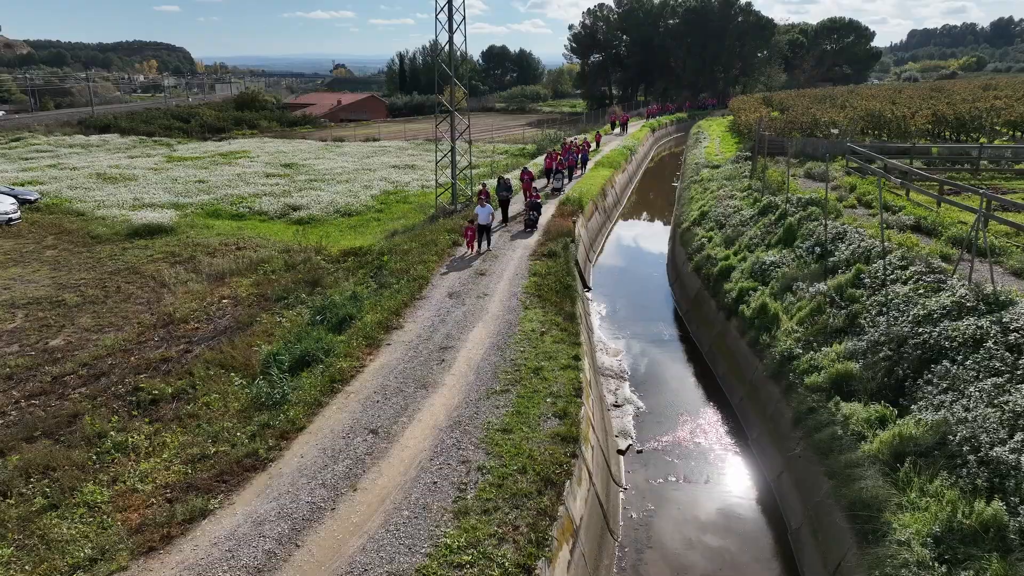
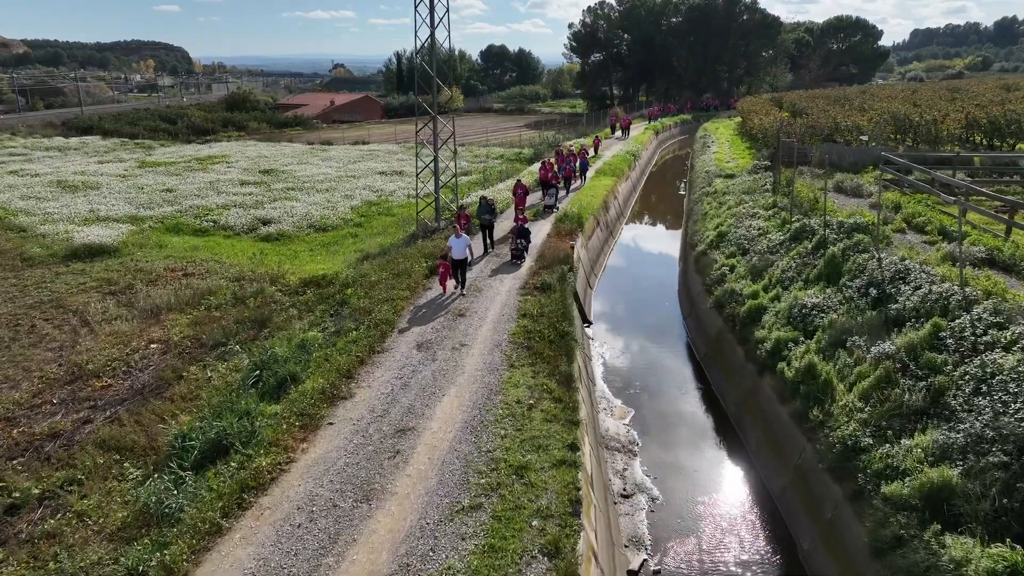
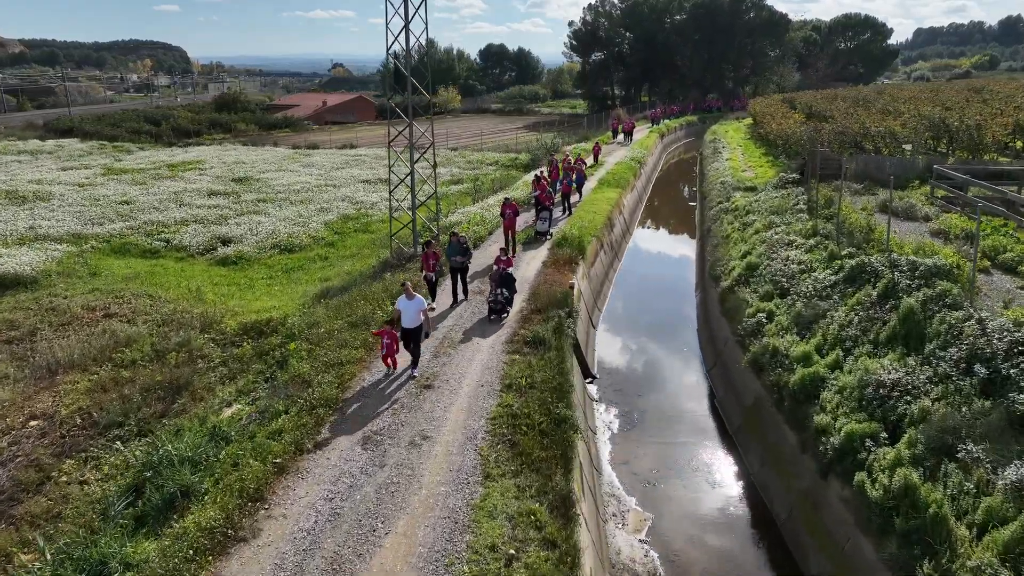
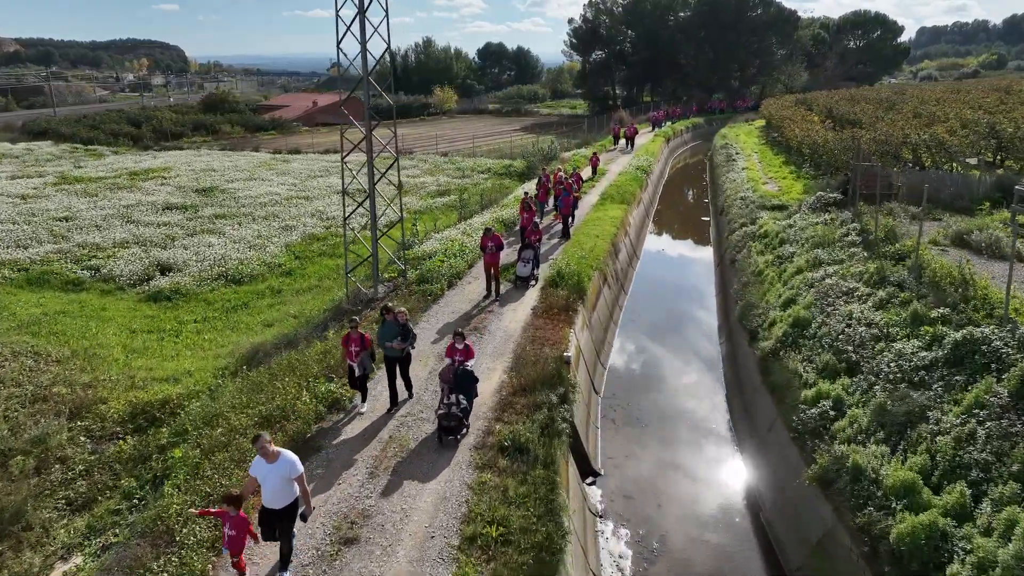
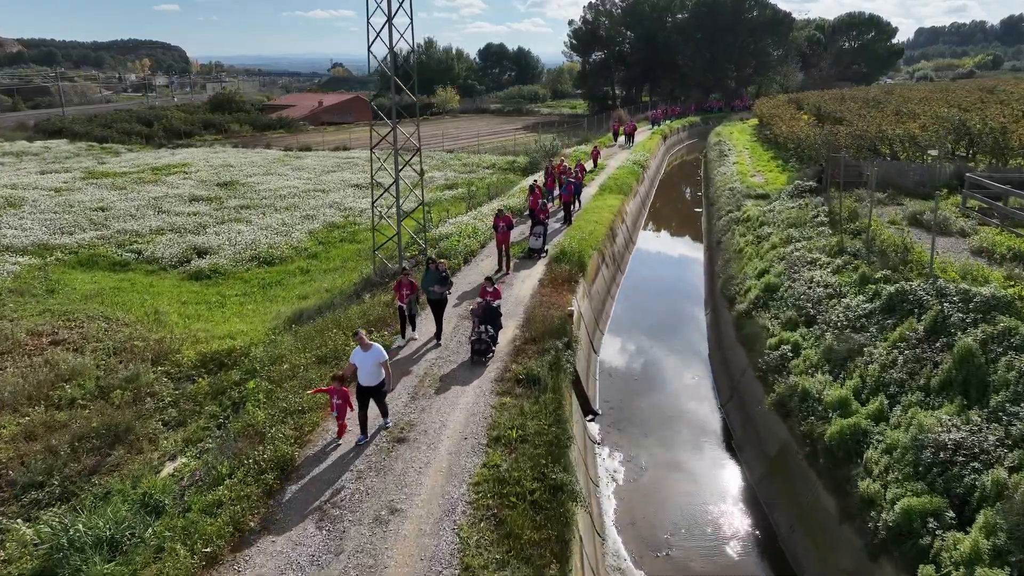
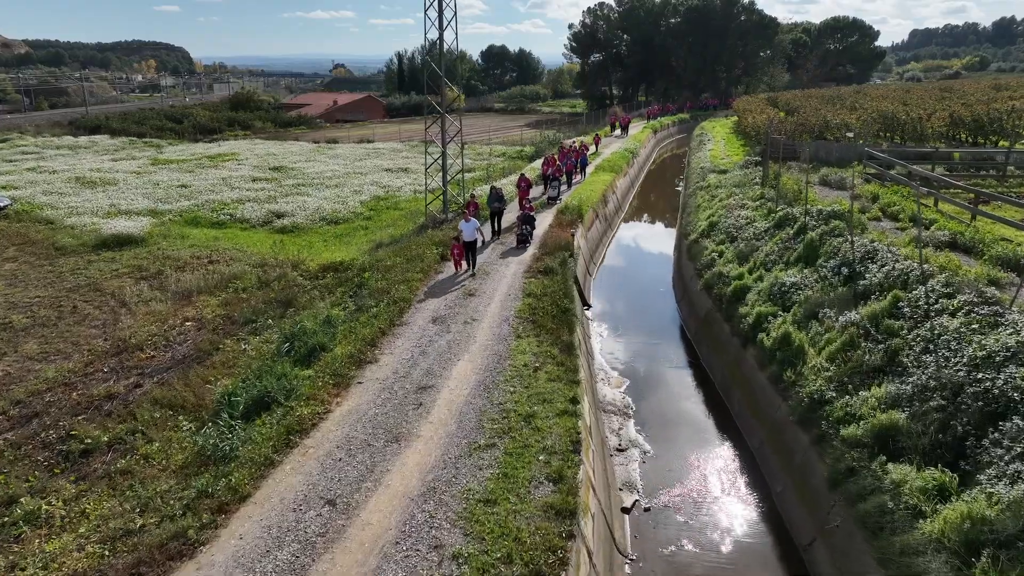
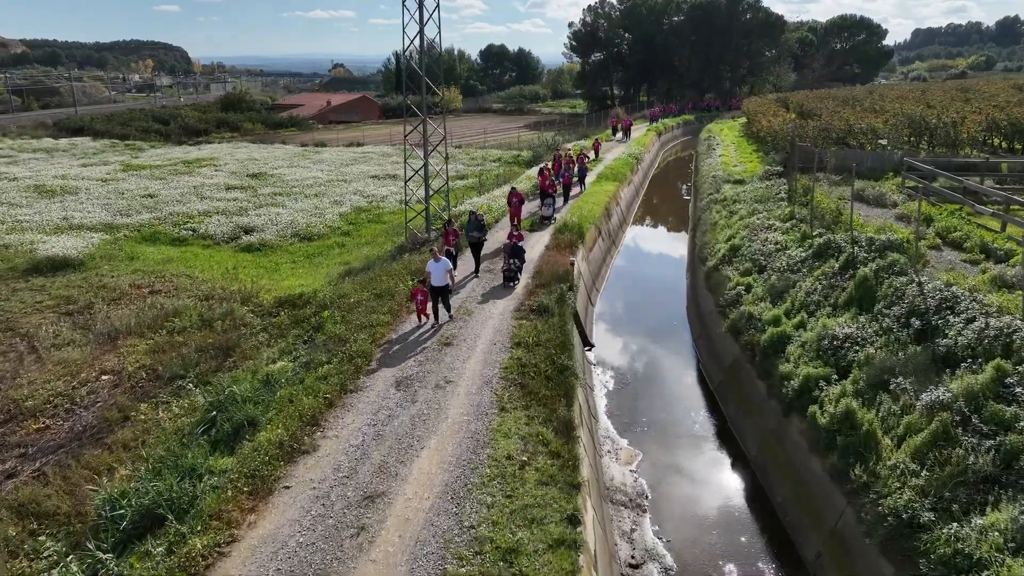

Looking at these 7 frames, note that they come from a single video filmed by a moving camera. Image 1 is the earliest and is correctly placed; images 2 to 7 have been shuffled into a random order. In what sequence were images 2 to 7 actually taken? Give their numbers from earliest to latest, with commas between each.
6, 2, 7, 3, 5, 4
